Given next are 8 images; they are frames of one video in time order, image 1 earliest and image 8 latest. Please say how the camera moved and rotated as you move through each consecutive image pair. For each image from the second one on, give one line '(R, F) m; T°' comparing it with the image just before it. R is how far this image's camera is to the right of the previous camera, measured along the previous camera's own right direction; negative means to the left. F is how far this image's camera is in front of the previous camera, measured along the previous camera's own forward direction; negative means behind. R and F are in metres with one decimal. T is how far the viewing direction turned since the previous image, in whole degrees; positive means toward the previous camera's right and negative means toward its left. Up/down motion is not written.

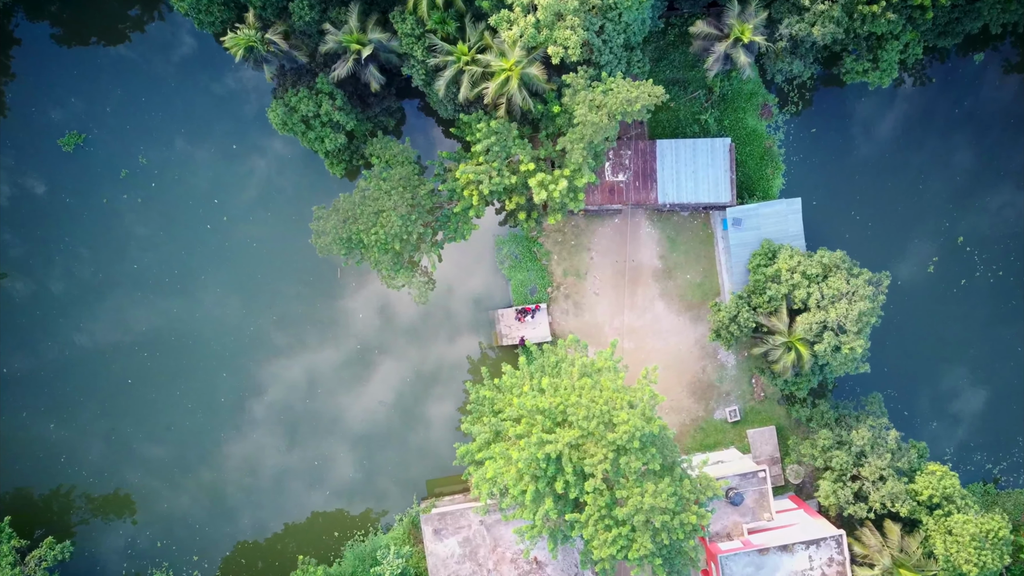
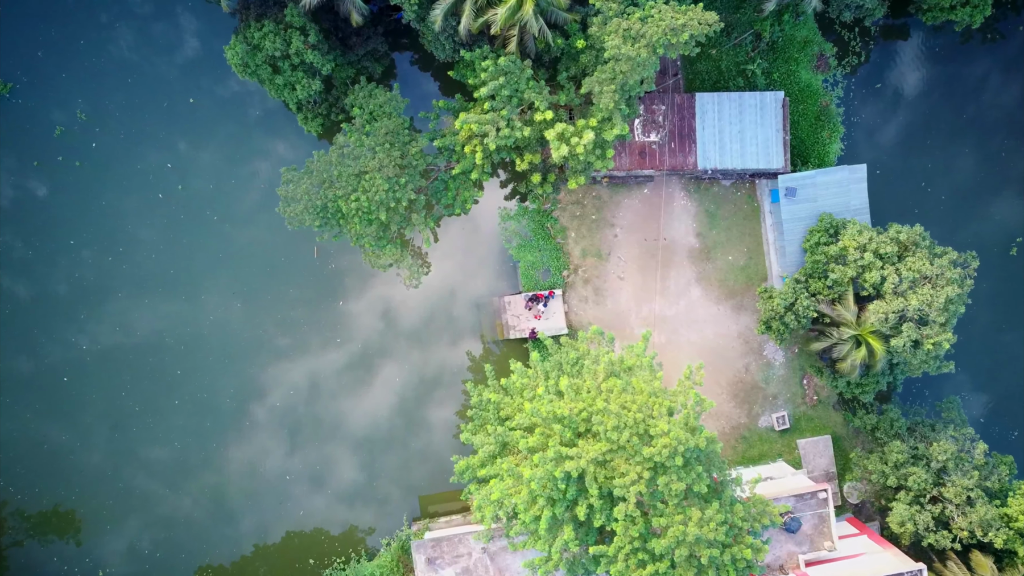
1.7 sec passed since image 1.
(-0.3, +3.6) m; 0°
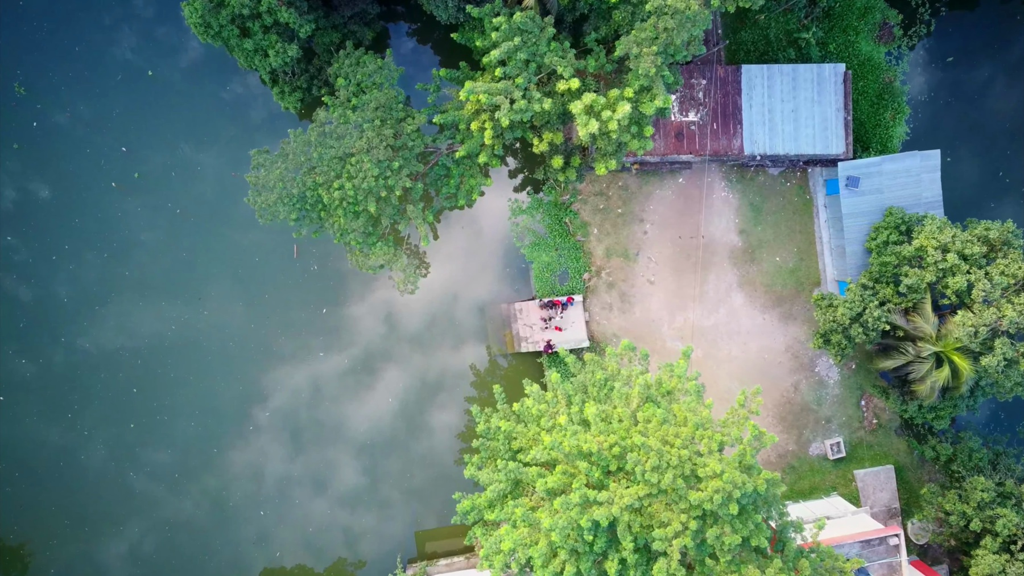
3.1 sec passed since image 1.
(-0.3, +2.8) m; 0°
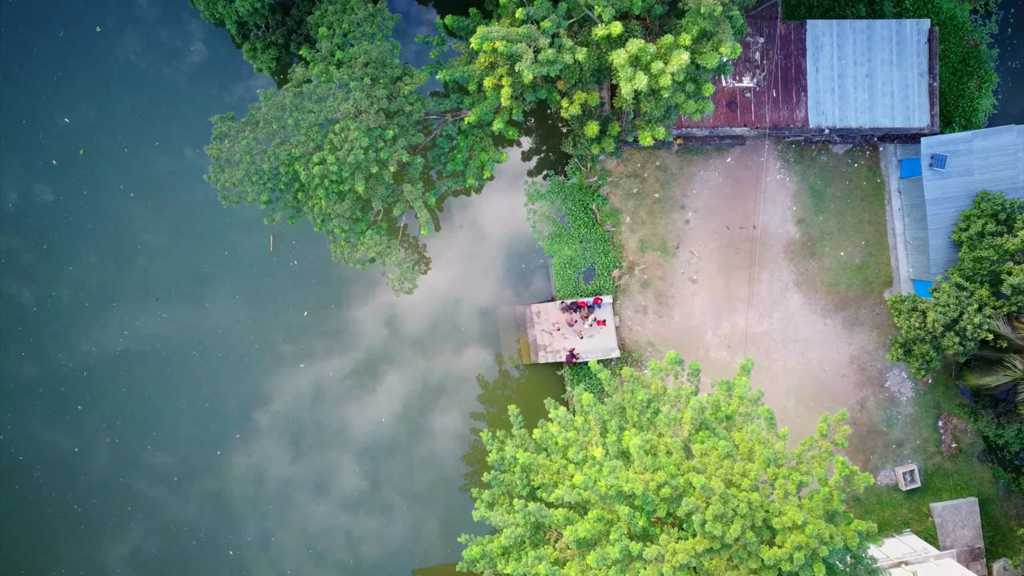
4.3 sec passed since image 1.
(-0.4, +2.6) m; 0°
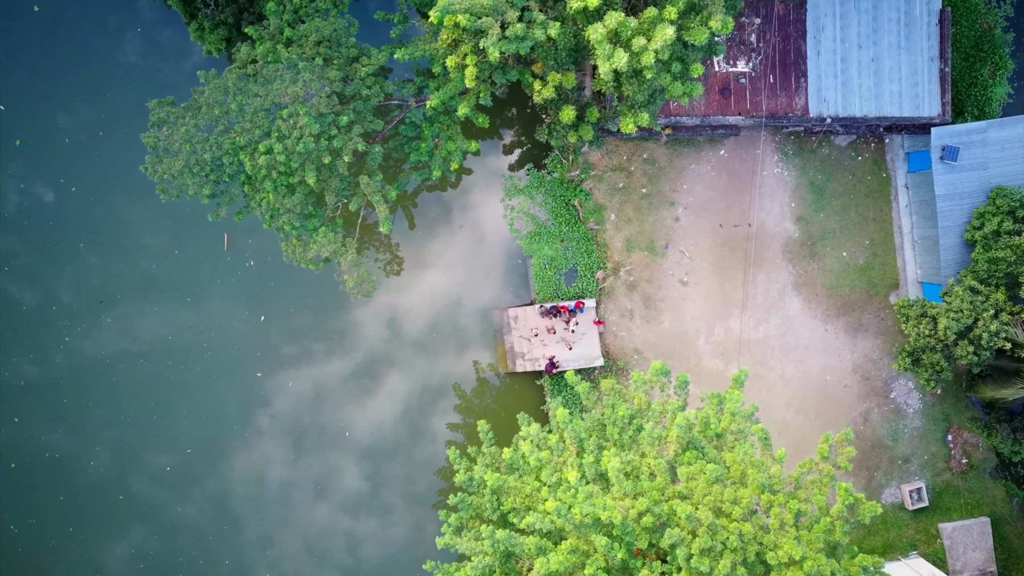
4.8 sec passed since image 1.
(+0.5, +1.1) m; 0°
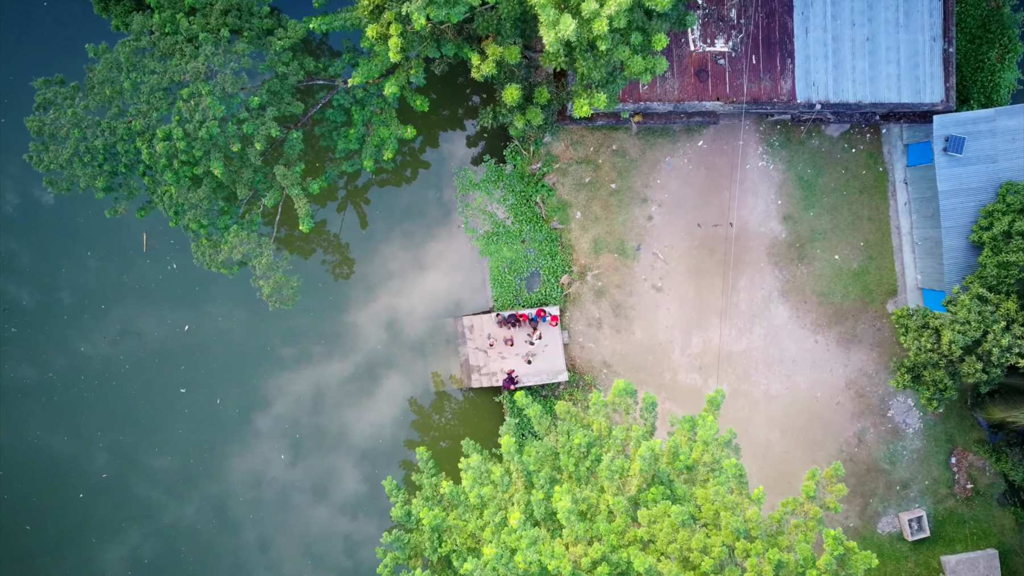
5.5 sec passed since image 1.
(+0.8, +1.3) m; 0°
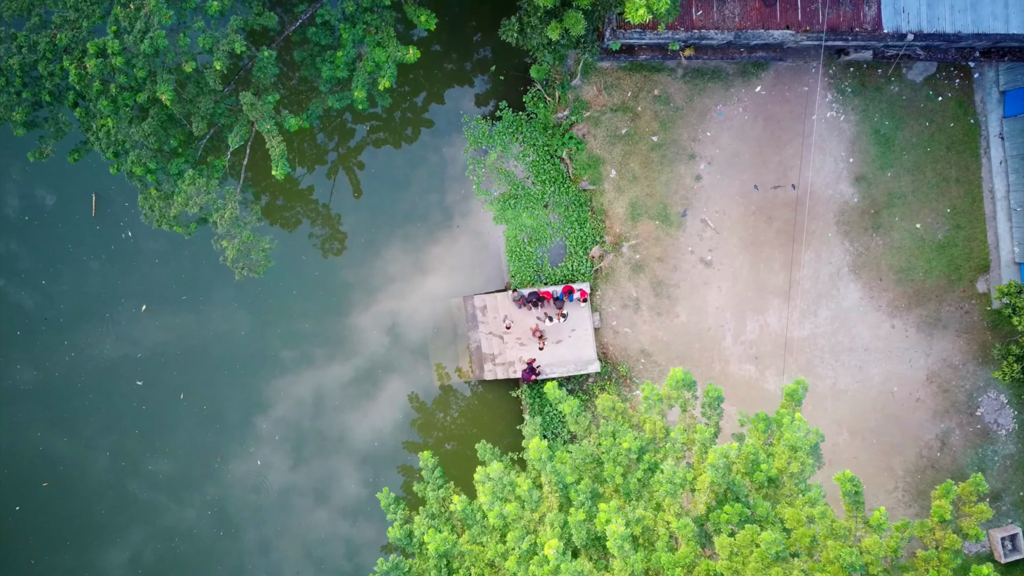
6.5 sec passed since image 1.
(-0.3, +1.9) m; 0°
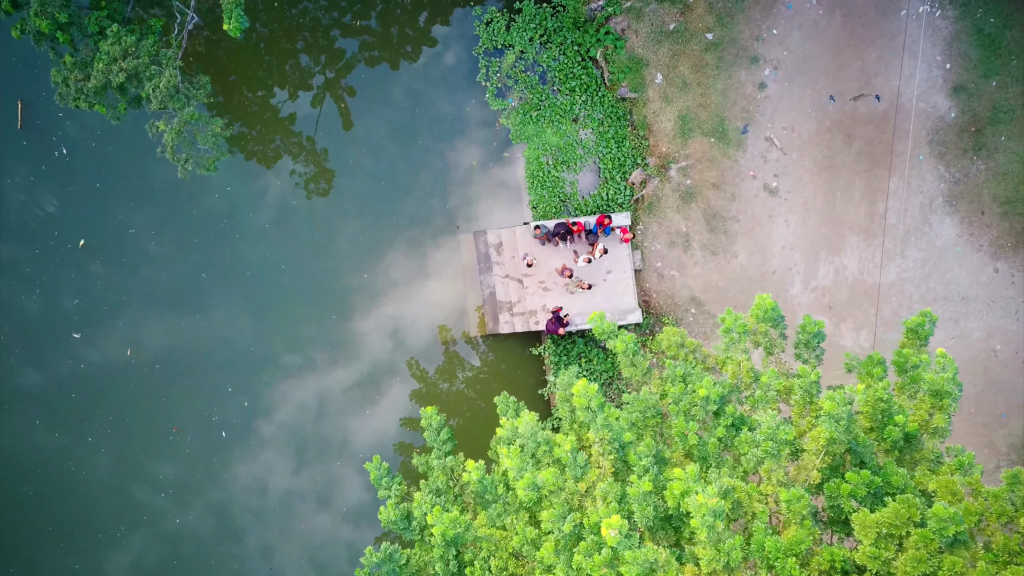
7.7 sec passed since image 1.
(-0.3, +1.8) m; 0°
